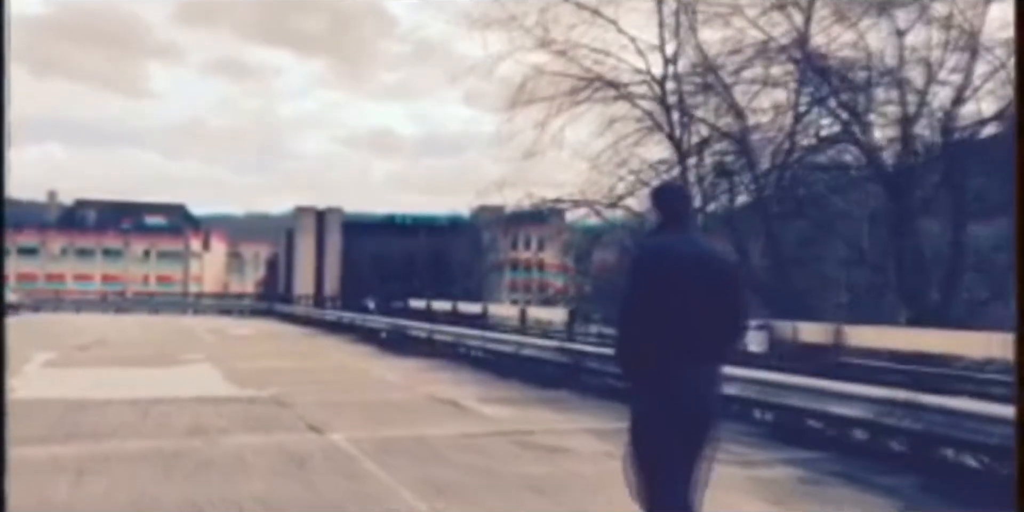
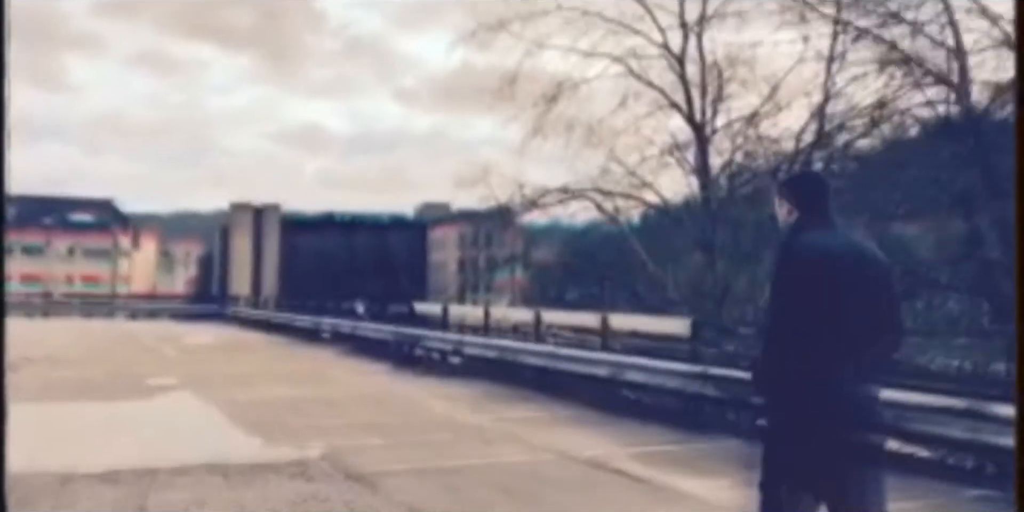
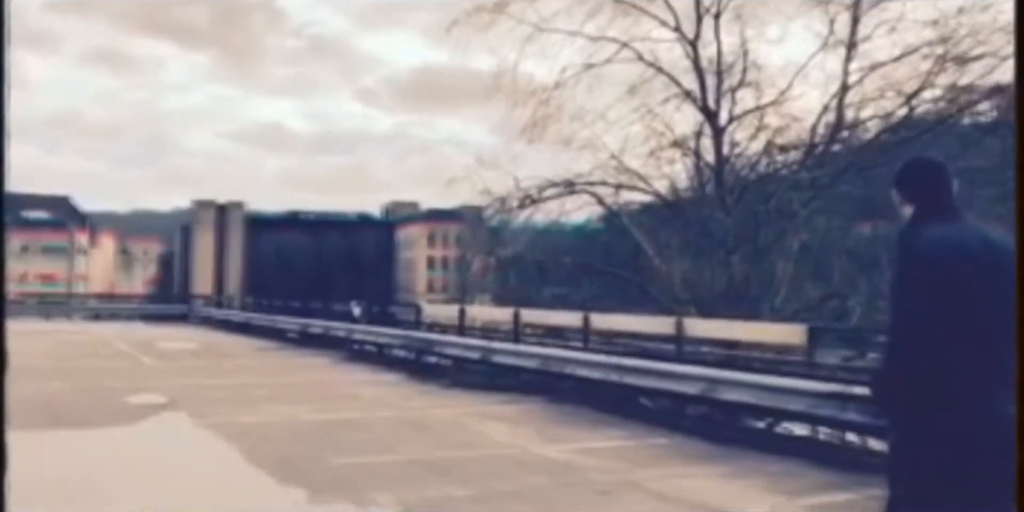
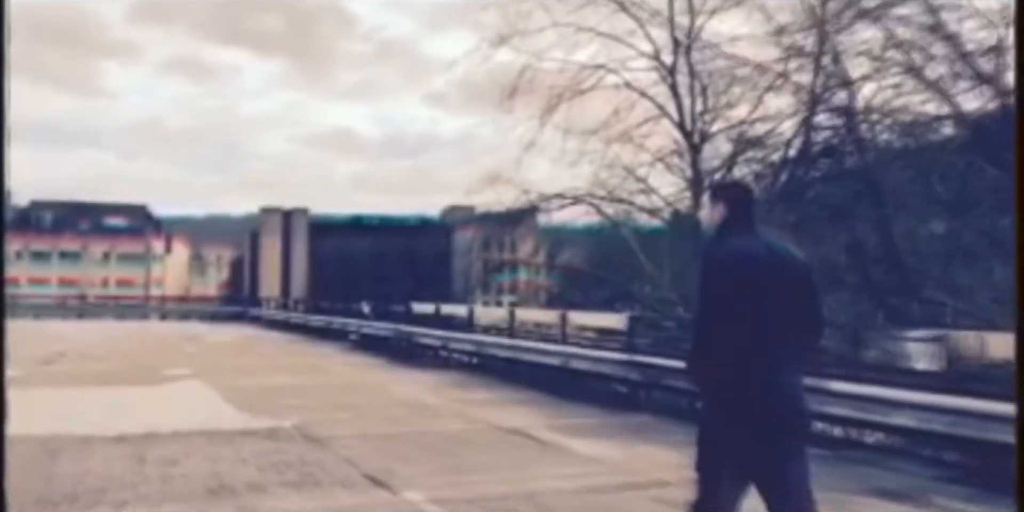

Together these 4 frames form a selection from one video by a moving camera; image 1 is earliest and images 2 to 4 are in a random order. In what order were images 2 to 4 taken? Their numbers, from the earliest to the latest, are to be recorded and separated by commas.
4, 2, 3
